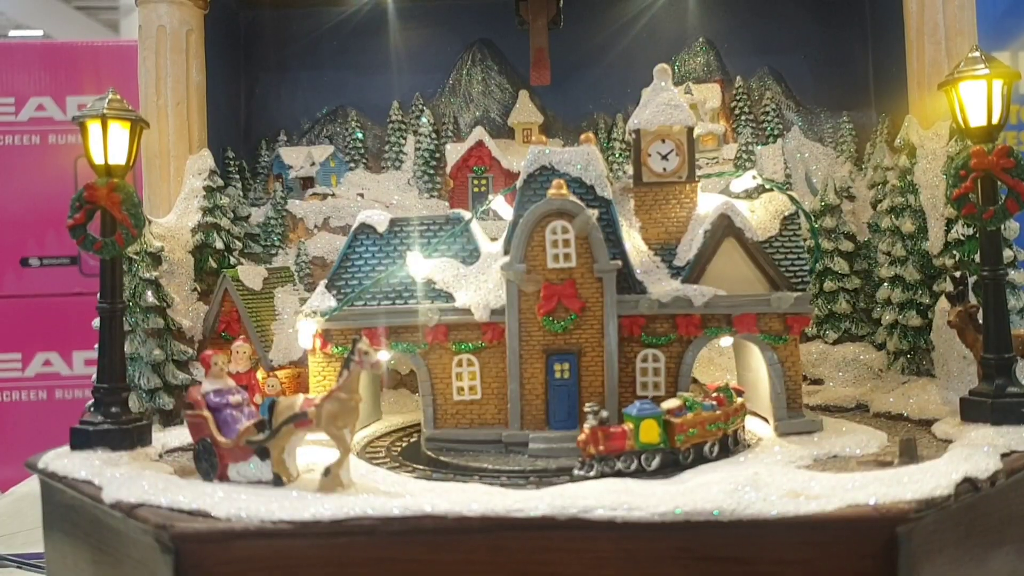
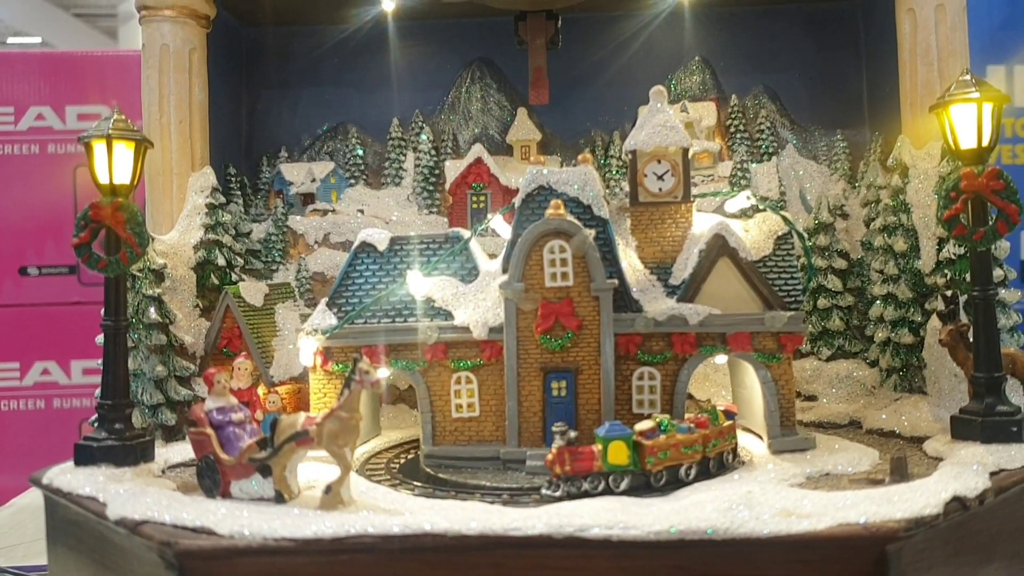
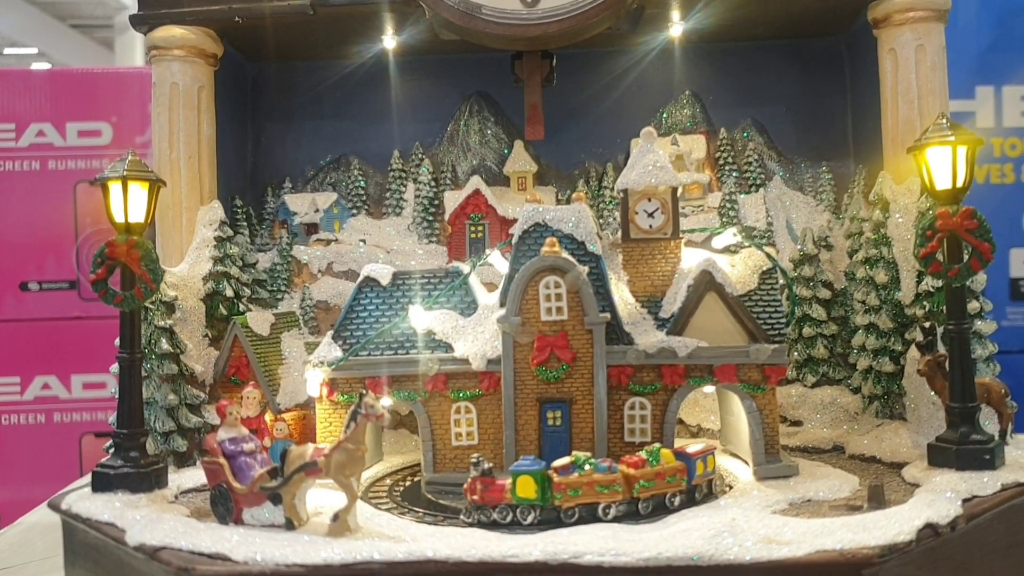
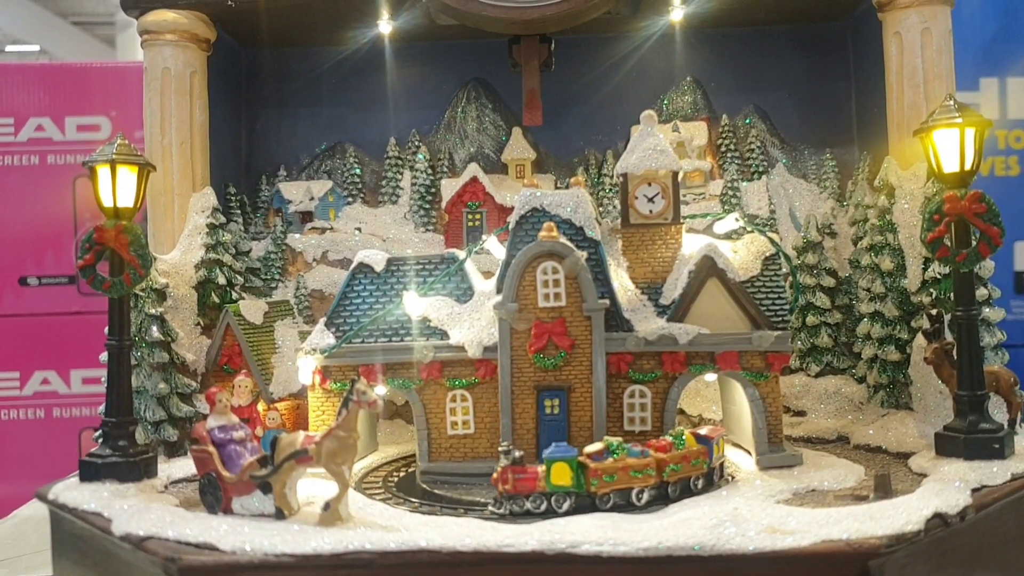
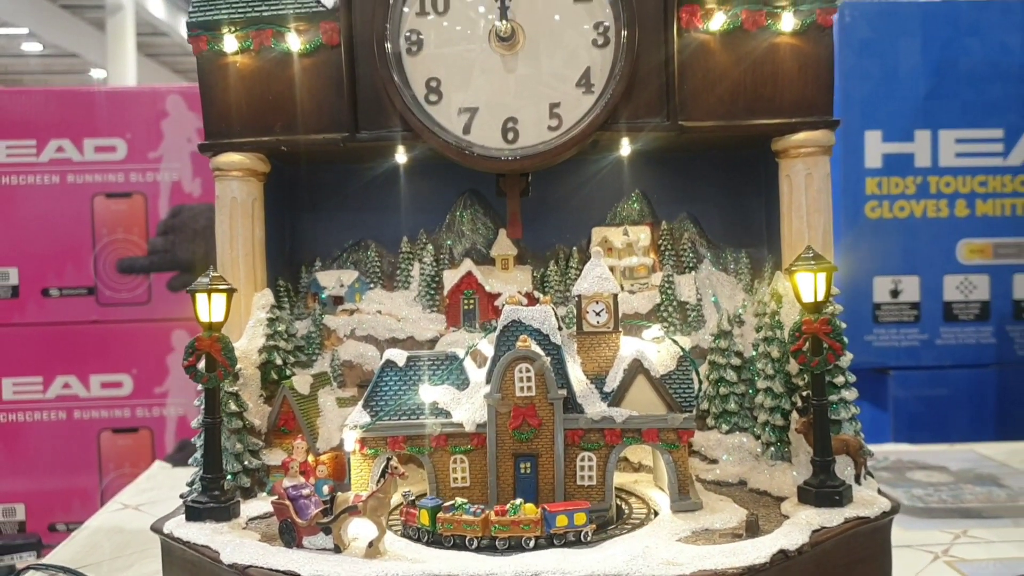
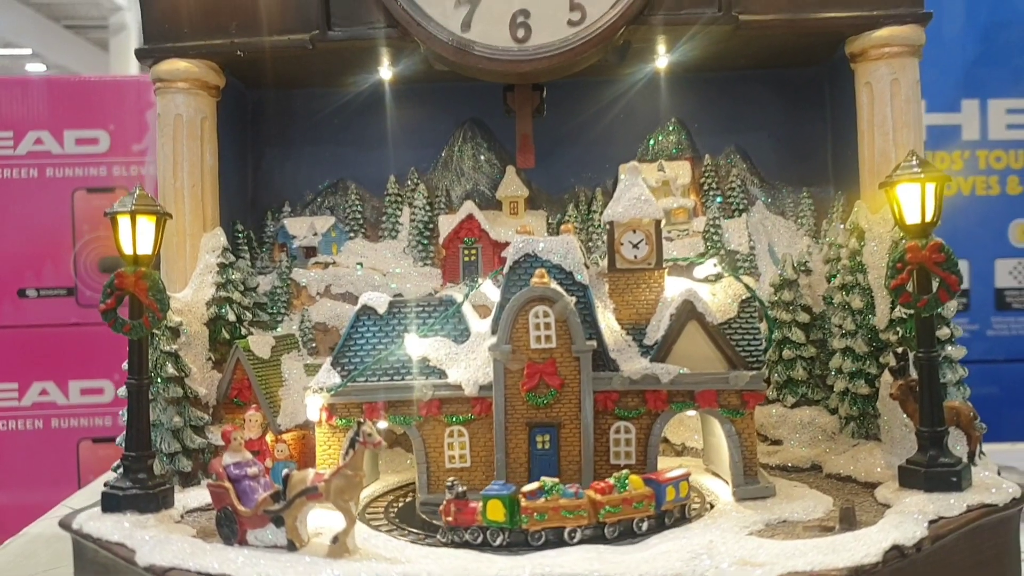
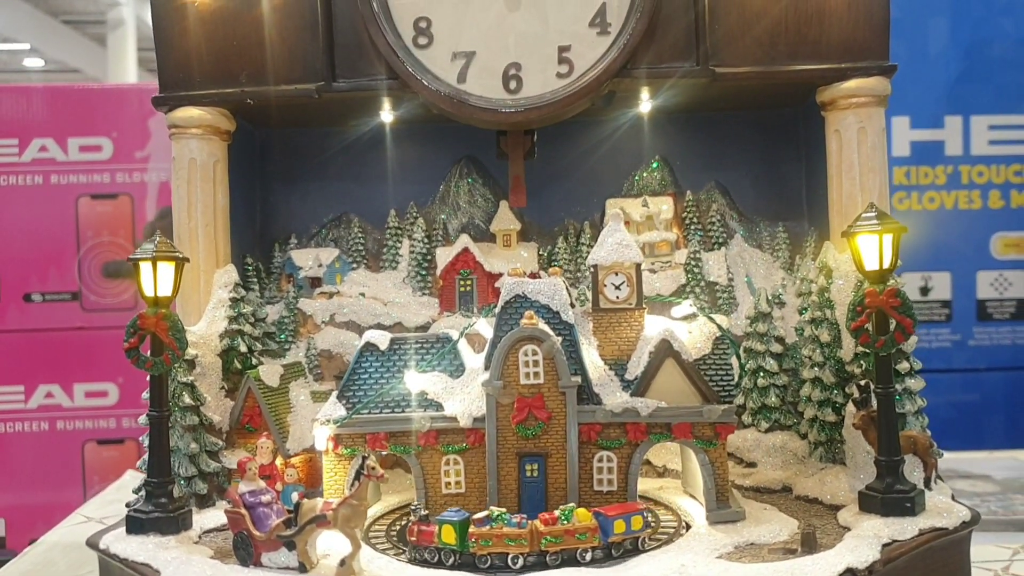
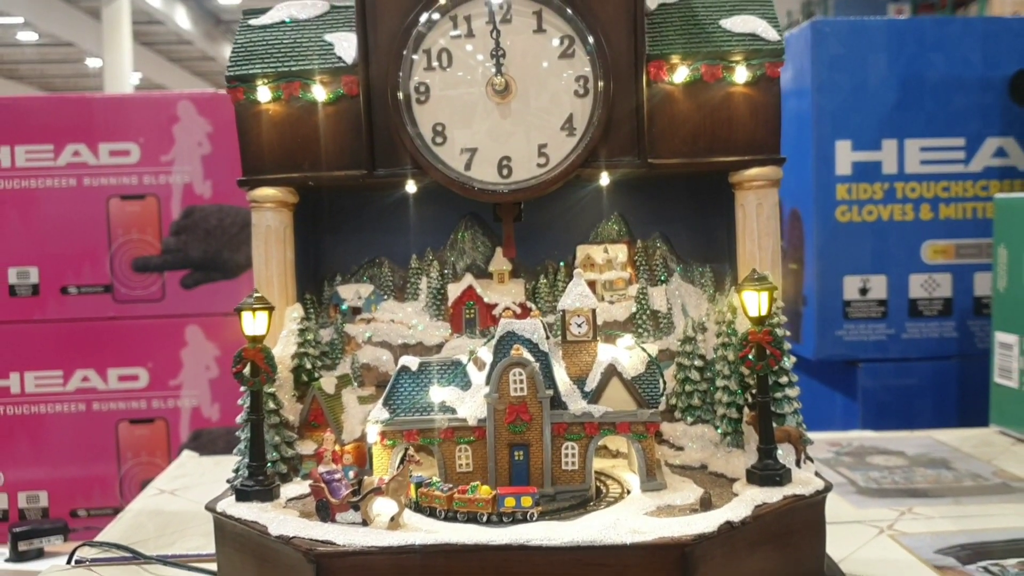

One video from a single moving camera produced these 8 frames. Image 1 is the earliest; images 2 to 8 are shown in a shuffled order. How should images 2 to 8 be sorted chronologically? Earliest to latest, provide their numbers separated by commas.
2, 4, 3, 6, 7, 5, 8
